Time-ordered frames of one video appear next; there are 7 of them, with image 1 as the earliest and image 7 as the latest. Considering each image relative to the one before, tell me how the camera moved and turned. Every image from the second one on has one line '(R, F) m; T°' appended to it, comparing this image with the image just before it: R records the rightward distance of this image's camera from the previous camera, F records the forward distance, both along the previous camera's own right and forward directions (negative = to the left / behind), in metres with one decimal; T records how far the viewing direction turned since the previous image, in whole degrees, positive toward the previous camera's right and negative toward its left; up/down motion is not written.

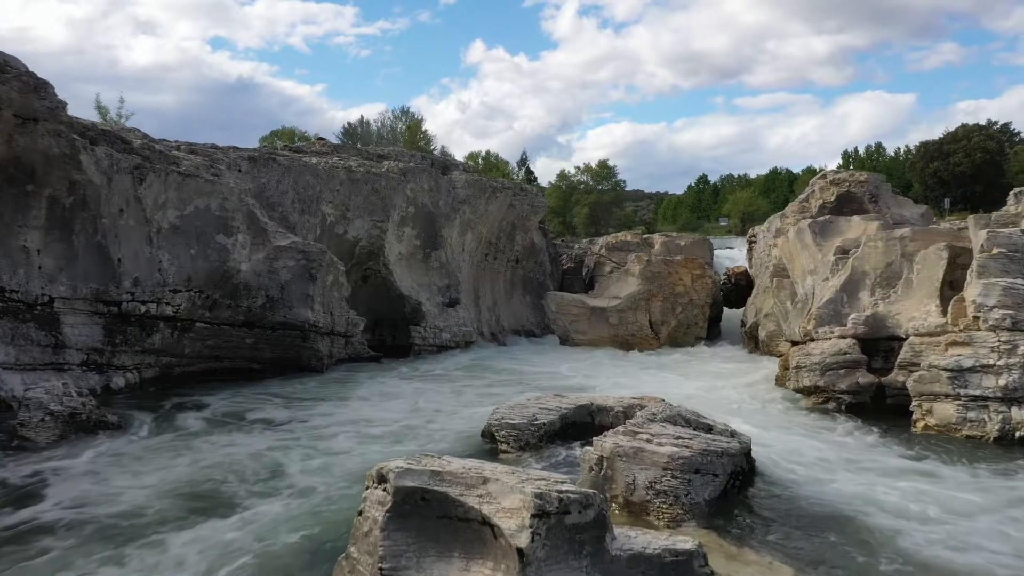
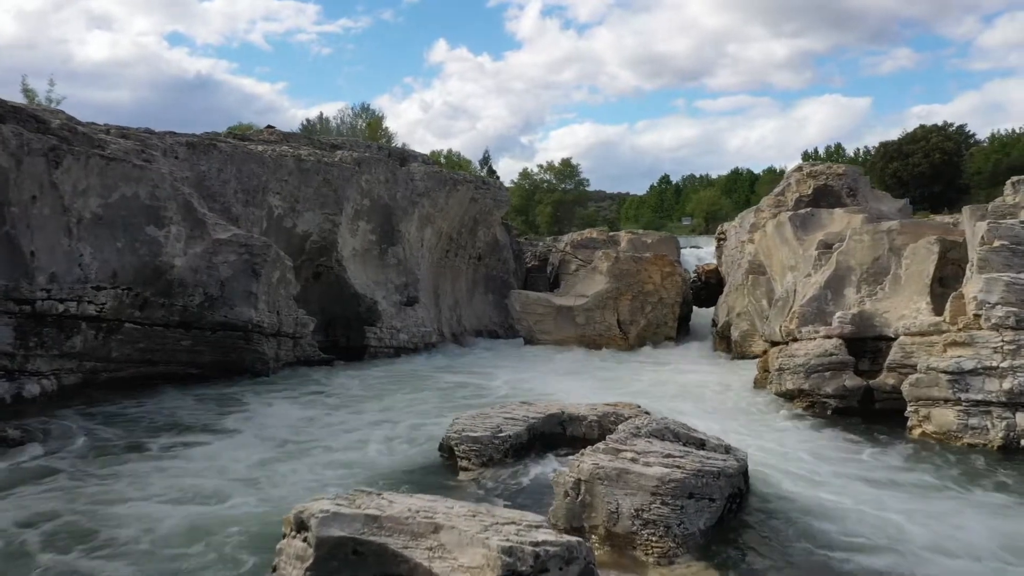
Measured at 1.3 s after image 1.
(0.0, +0.8) m; +3°
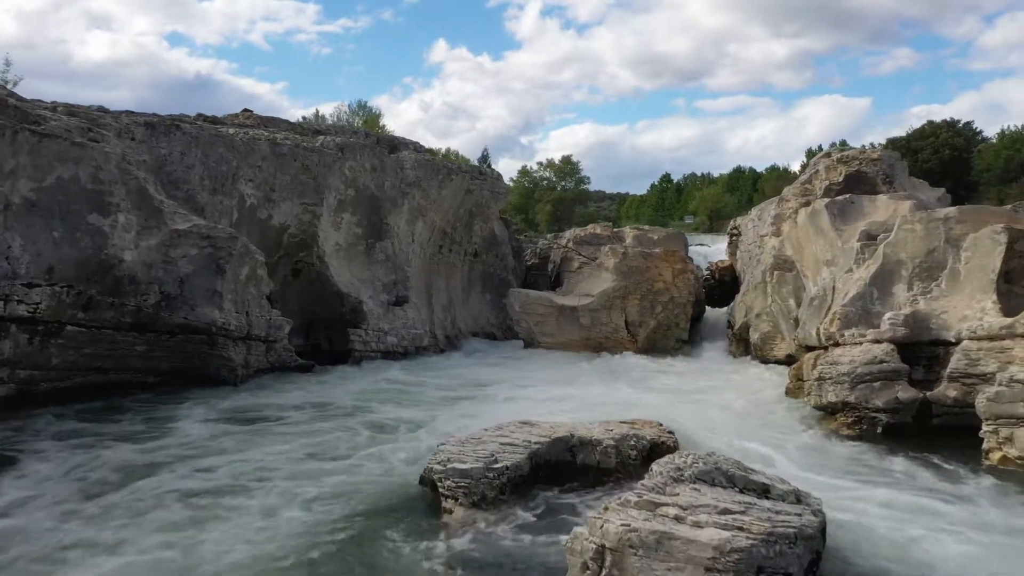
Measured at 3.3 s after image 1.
(0.0, +1.2) m; 0°
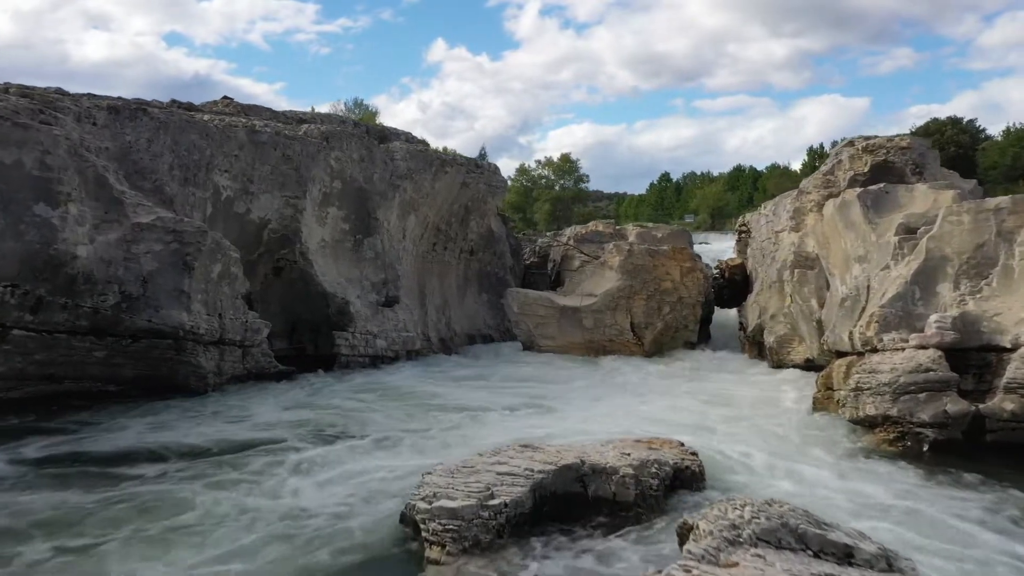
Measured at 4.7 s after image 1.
(0.0, +0.8) m; 0°
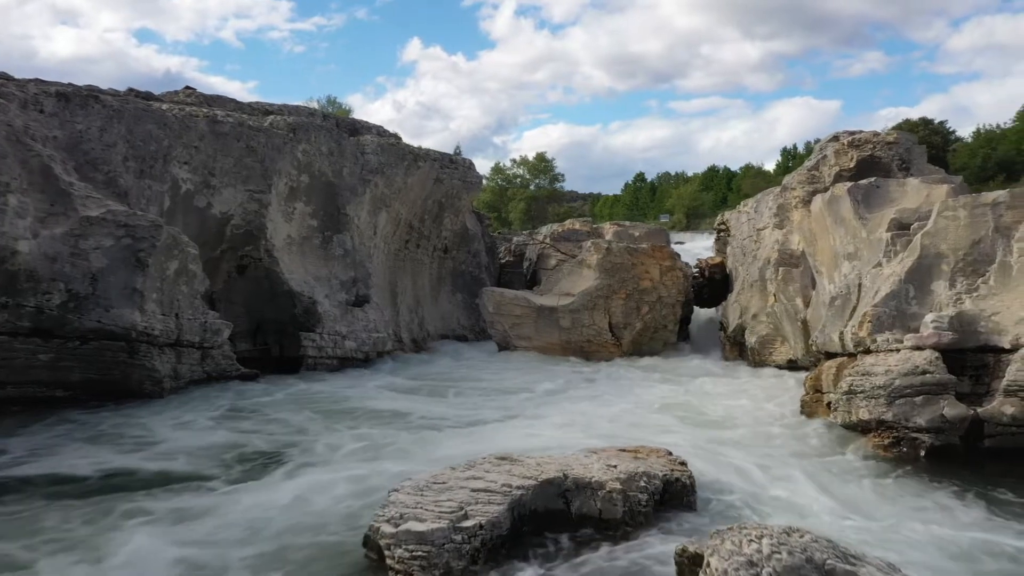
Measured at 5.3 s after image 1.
(0.0, +0.4) m; +2°
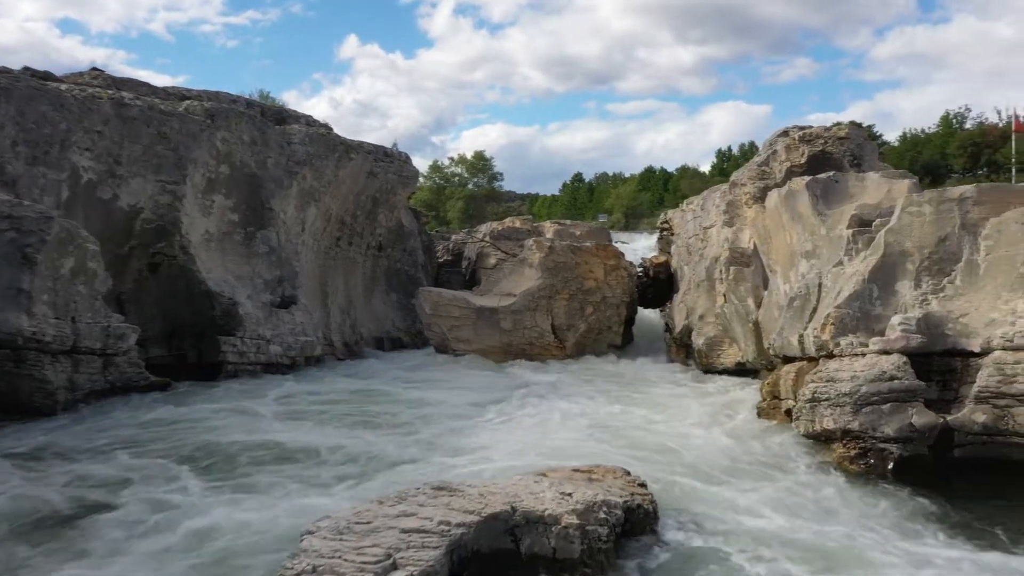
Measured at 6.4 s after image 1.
(0.0, +0.6) m; +4°
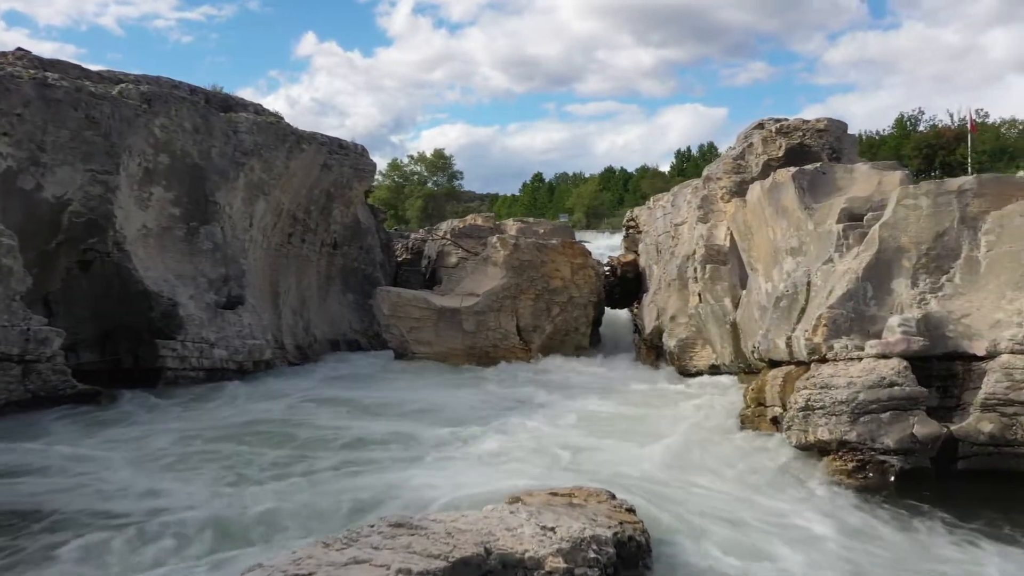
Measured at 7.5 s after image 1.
(0.0, +0.6) m; +3°
